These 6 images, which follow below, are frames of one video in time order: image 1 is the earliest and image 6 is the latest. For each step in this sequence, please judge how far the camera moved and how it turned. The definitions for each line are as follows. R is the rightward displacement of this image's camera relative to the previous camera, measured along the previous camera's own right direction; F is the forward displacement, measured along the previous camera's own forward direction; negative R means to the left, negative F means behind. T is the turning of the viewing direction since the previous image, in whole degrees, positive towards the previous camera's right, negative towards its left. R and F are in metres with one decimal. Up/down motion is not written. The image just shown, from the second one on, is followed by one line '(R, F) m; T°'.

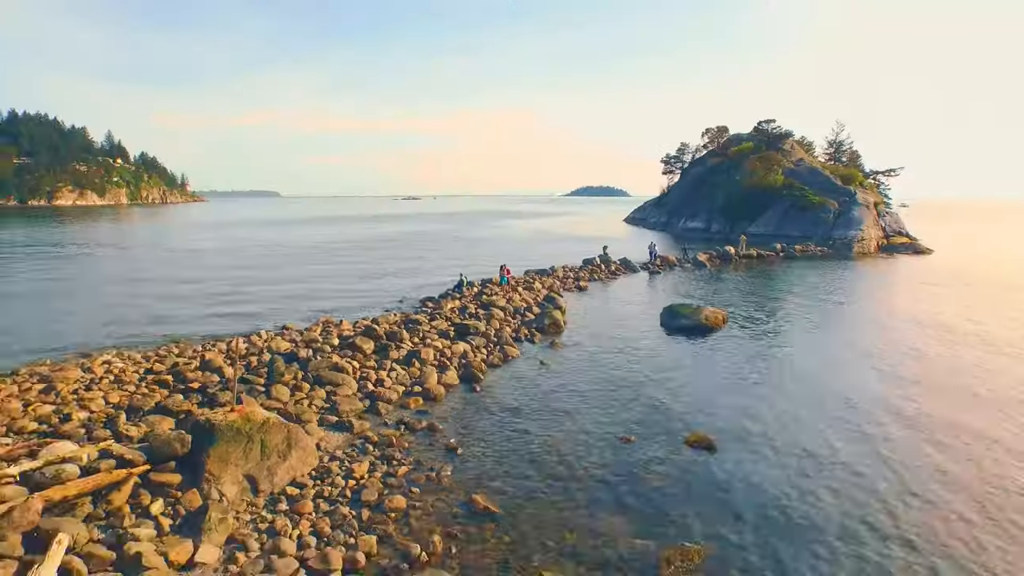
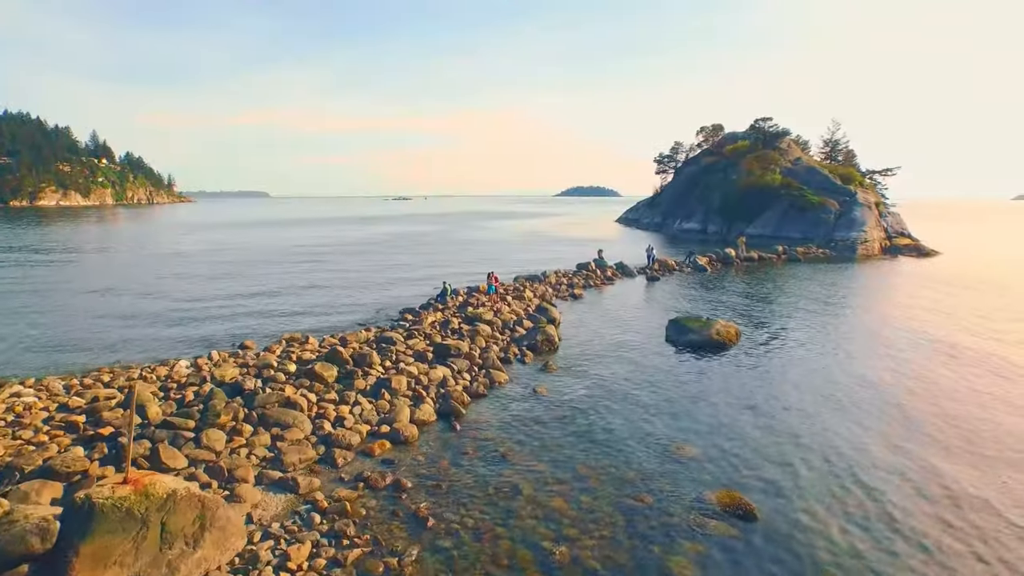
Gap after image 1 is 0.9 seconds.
(+0.1, +3.9) m; +1°
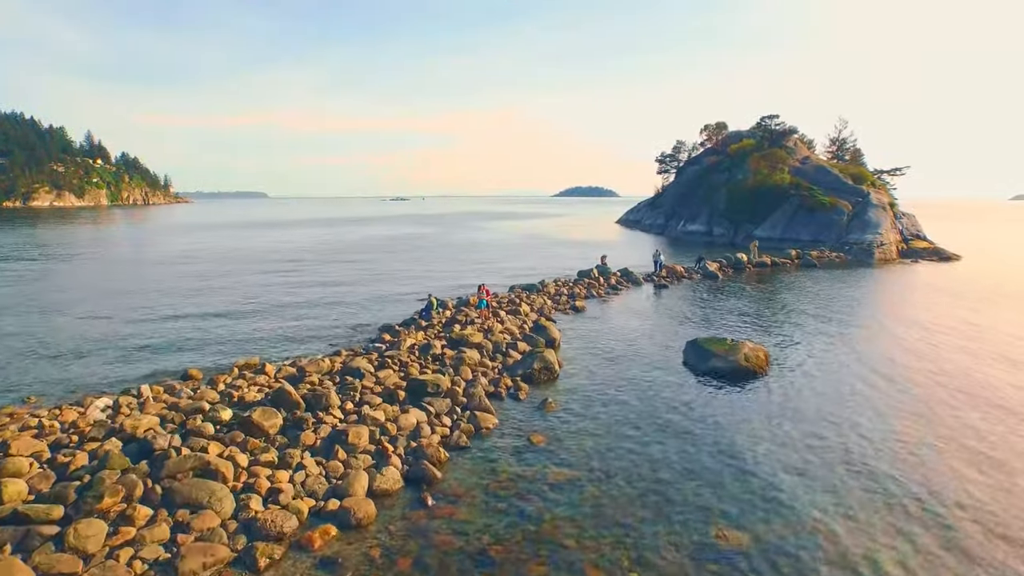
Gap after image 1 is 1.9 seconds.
(+0.3, +4.8) m; 0°
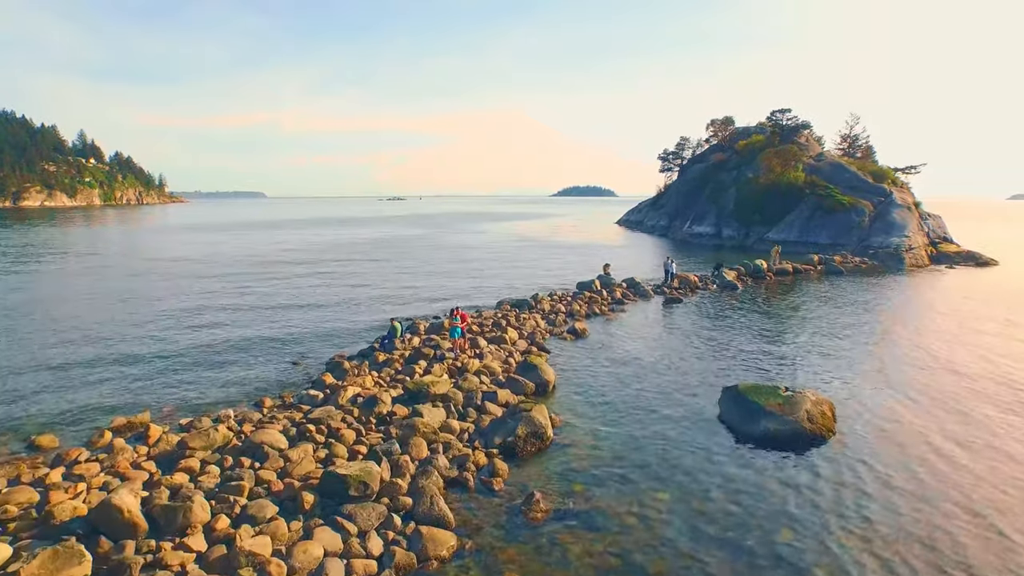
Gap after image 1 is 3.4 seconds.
(+0.7, +7.5) m; 0°
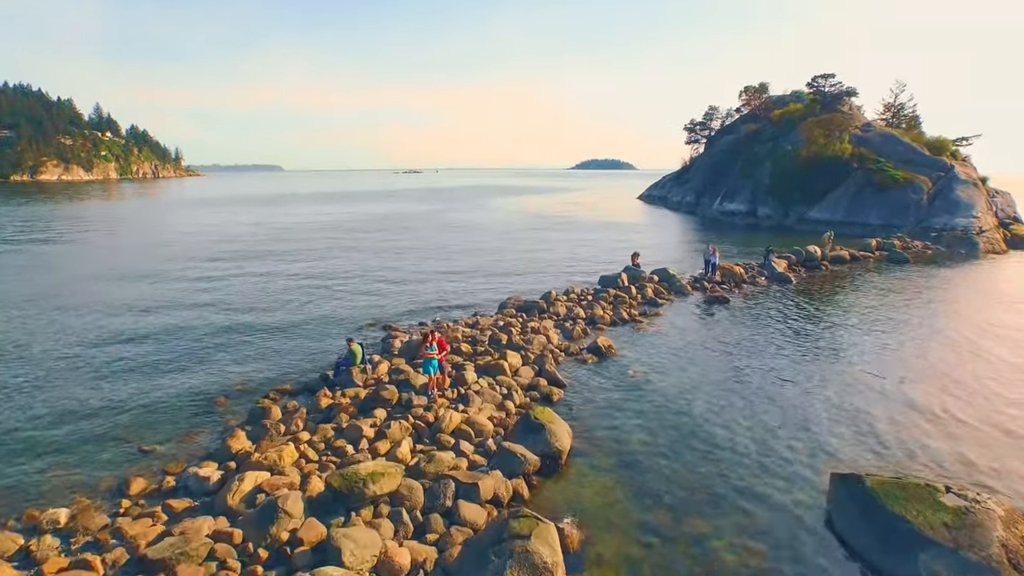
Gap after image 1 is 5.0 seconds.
(+0.6, +8.3) m; -2°
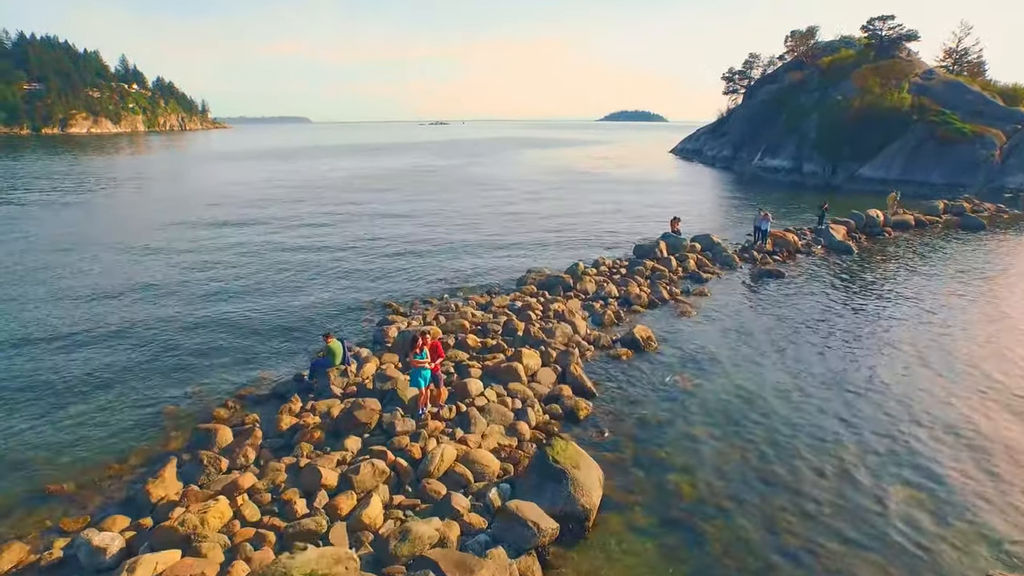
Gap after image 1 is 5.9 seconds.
(+0.3, +4.7) m; -2°
